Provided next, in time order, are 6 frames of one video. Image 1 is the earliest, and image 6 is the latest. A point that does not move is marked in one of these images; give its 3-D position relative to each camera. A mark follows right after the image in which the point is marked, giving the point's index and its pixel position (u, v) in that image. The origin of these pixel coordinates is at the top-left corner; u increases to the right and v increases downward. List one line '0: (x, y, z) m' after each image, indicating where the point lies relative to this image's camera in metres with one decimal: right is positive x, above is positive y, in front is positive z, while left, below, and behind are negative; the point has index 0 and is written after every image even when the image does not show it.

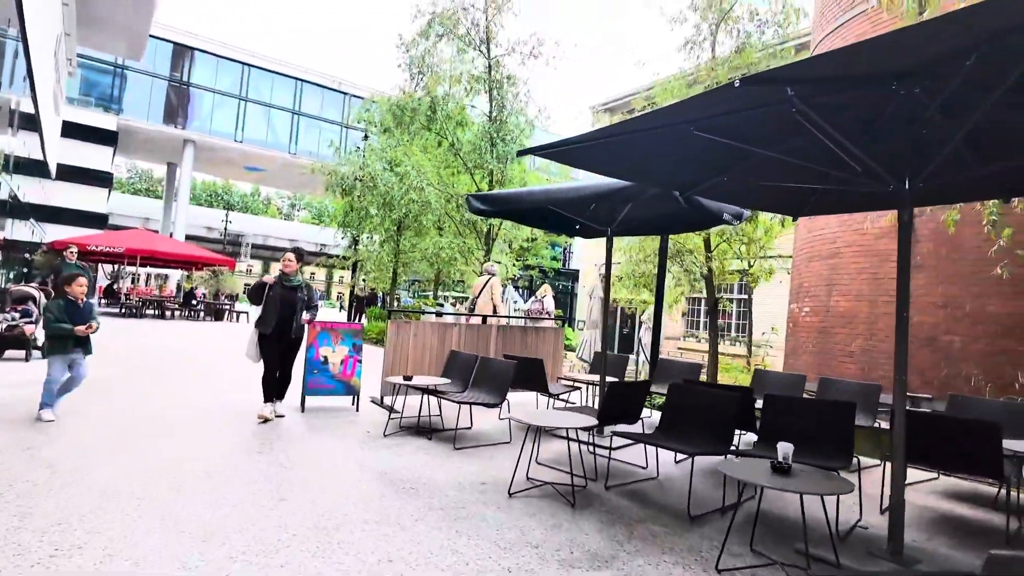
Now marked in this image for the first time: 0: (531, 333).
0: (+0.2, -0.5, +6.9) m
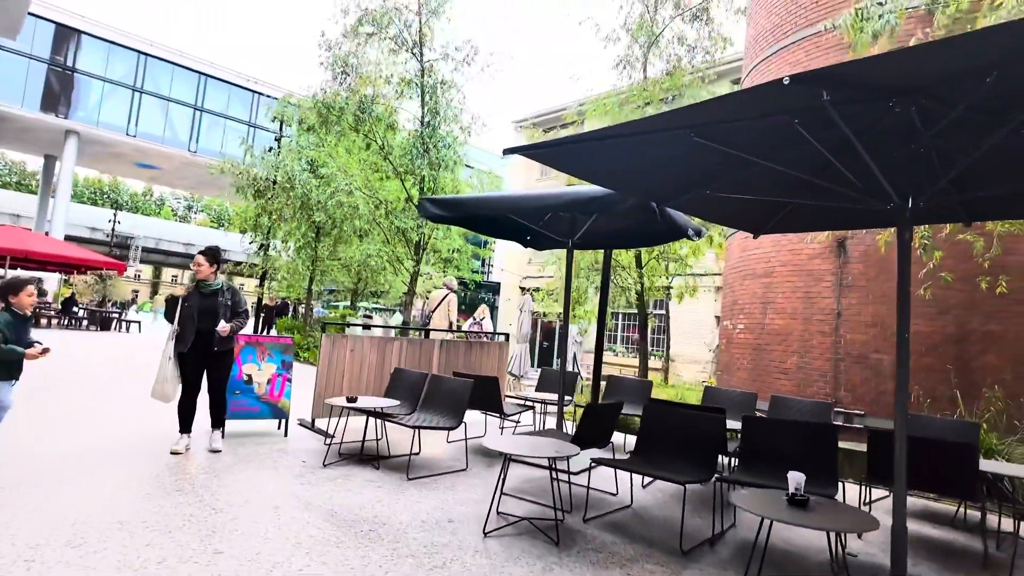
0: (-0.4, -0.7, +6.6) m
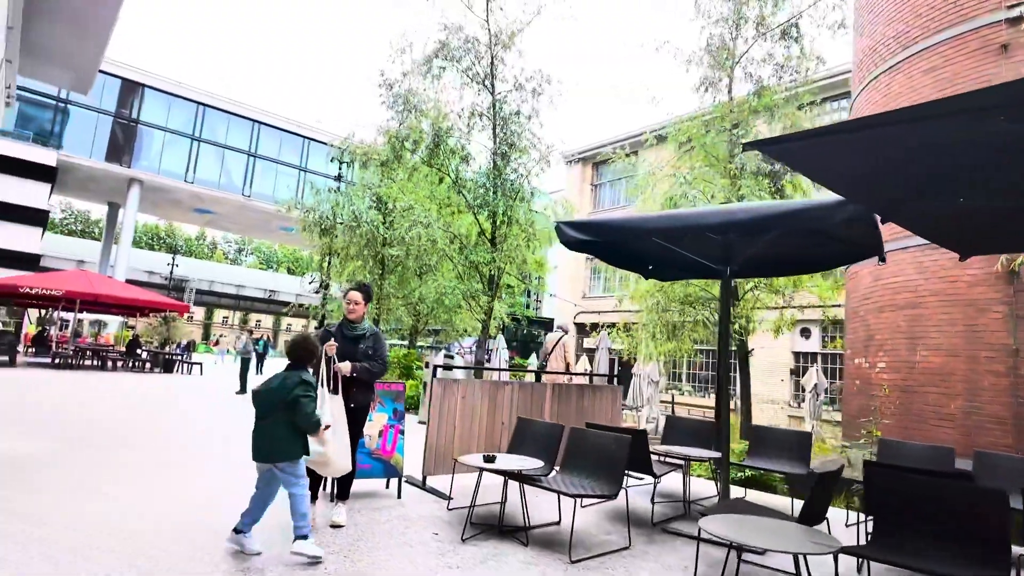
0: (+0.8, -1.1, +5.9) m
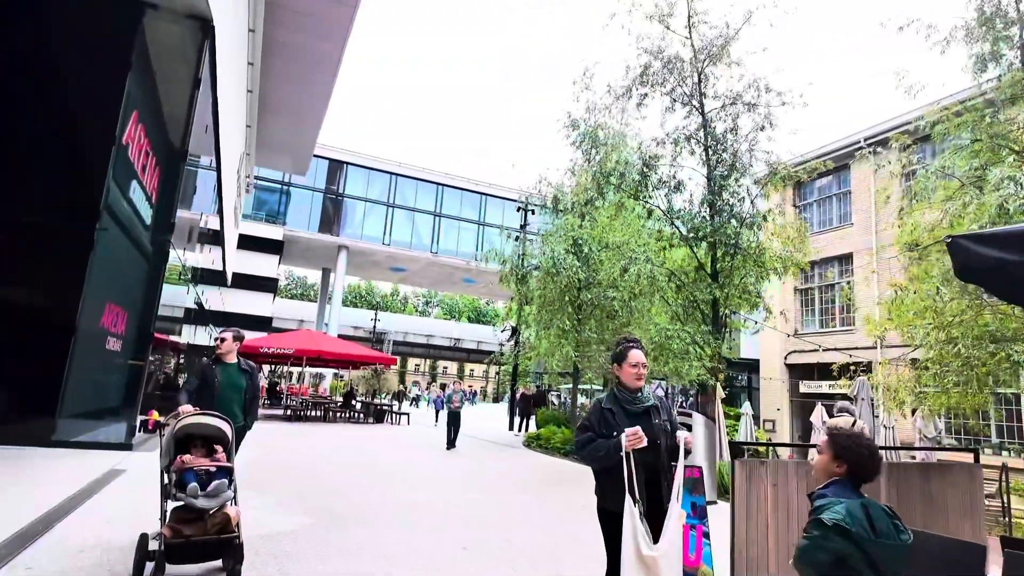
0: (+3.0, -1.3, +4.2) m
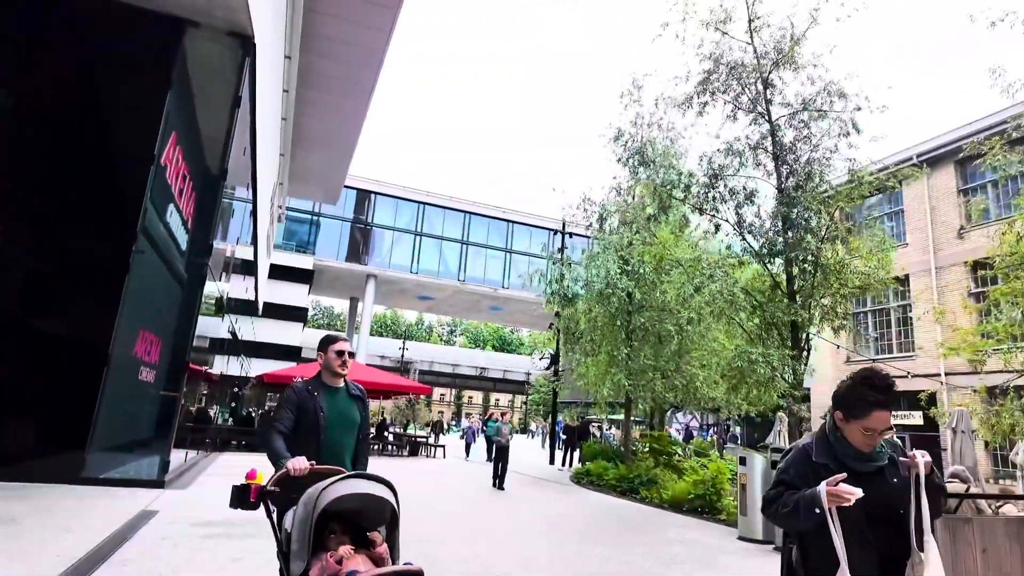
0: (+3.7, -1.4, +3.3) m
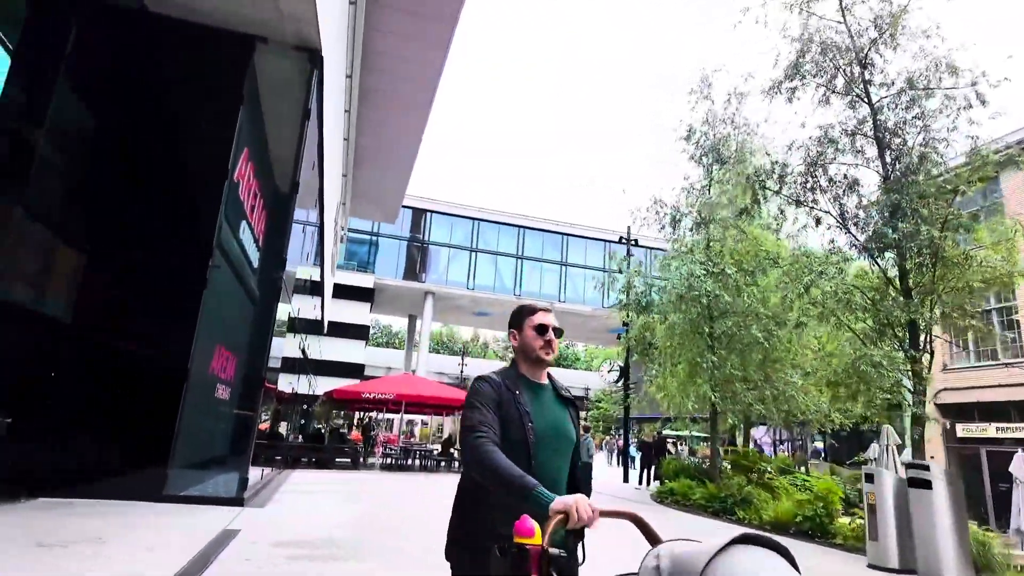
0: (+4.4, -1.2, +2.5) m
